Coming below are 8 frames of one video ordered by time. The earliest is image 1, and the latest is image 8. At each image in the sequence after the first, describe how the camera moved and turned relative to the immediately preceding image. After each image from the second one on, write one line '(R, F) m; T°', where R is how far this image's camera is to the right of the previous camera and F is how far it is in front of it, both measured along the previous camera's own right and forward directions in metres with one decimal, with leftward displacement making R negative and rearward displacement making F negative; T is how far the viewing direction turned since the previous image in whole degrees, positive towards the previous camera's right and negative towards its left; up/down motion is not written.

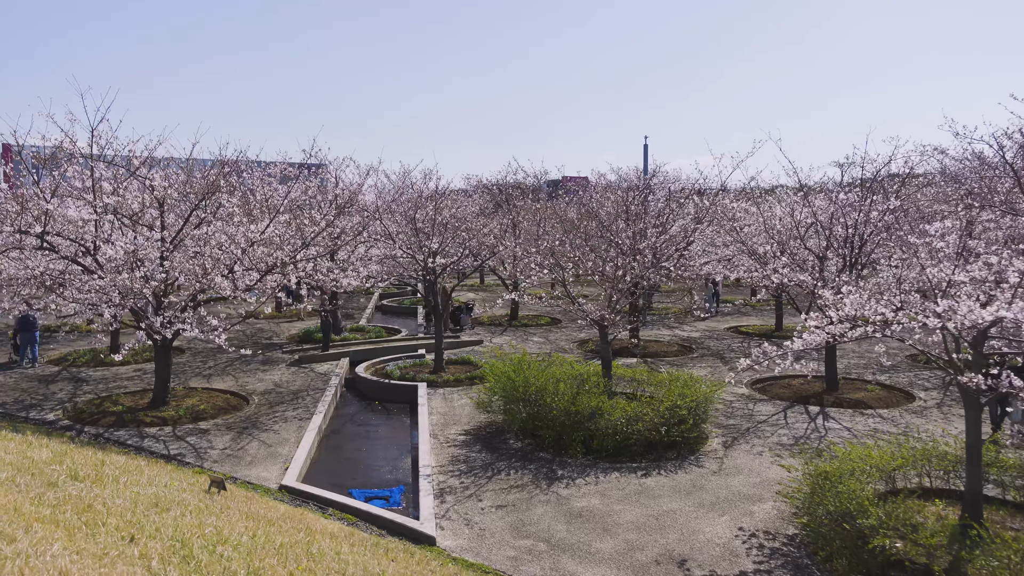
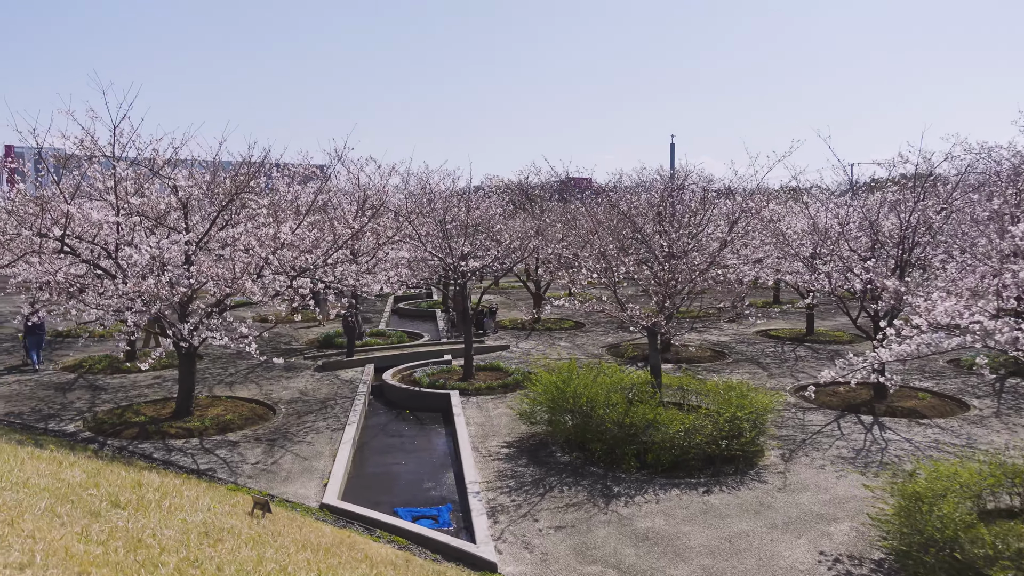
(-0.5, +0.5) m; 0°
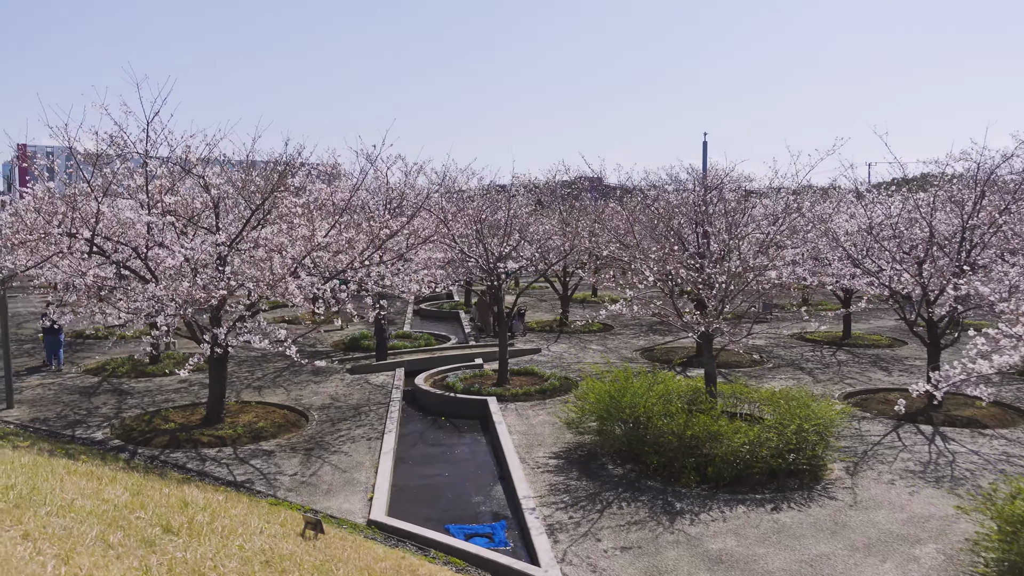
(-0.5, +0.4) m; -1°
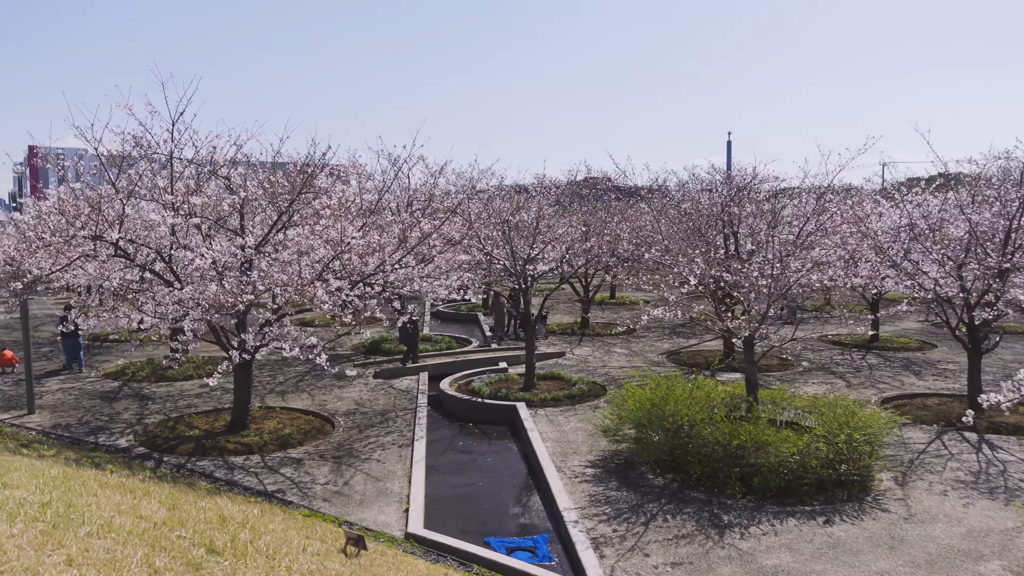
(-0.3, +0.3) m; -1°
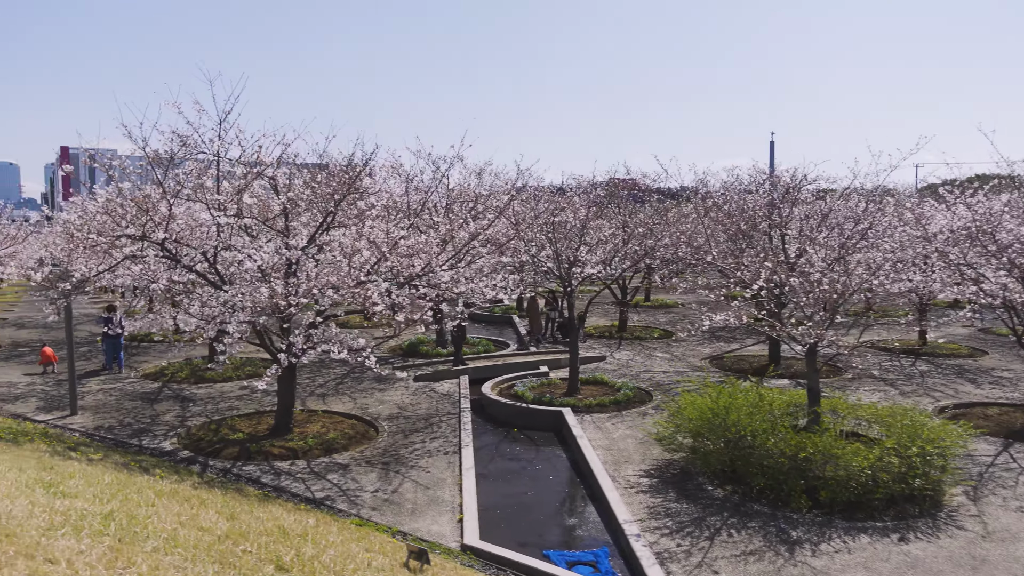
(-0.4, +0.2) m; -2°
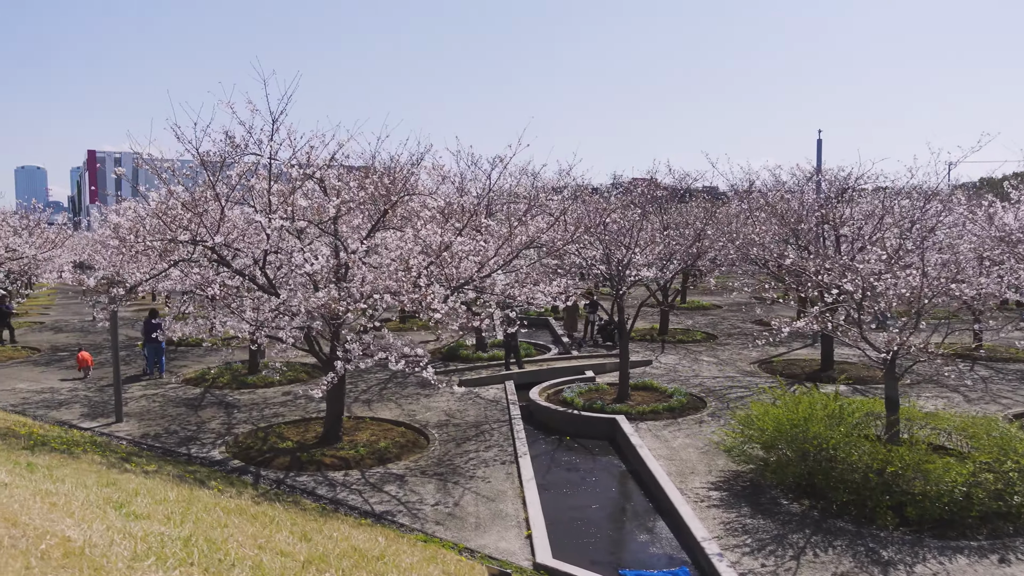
(-0.5, +0.3) m; -1°
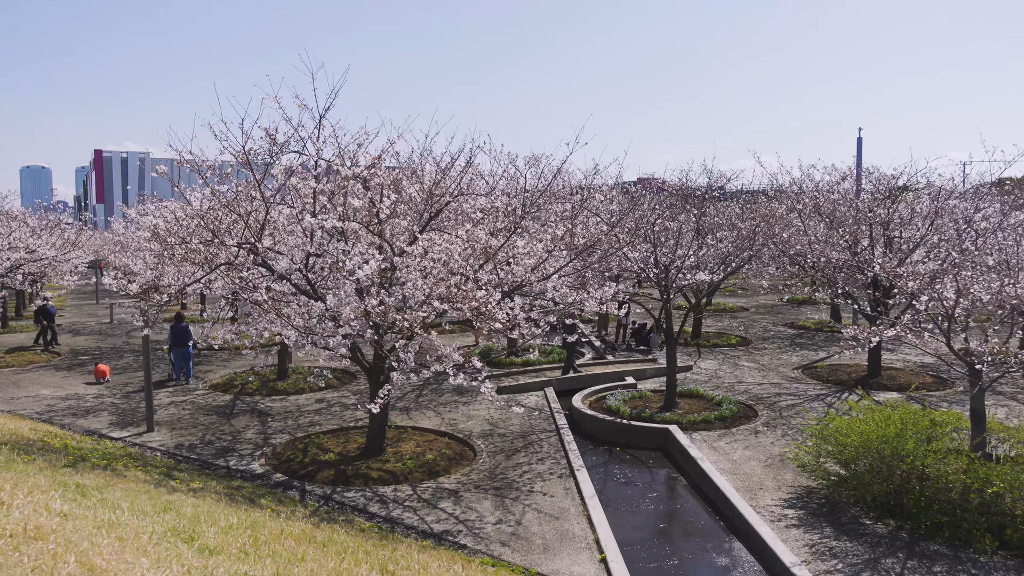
(-0.6, +0.5) m; 0°
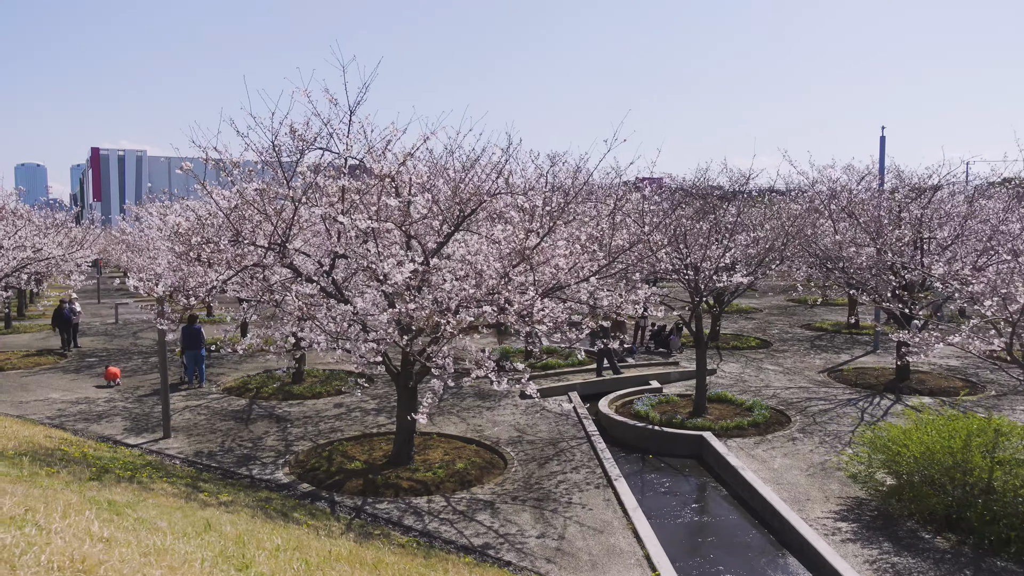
(-0.4, +0.3) m; 0°
